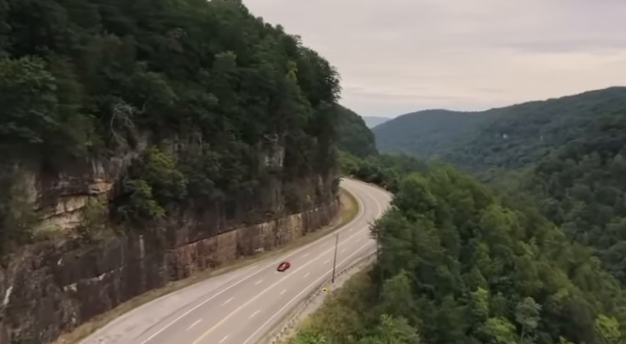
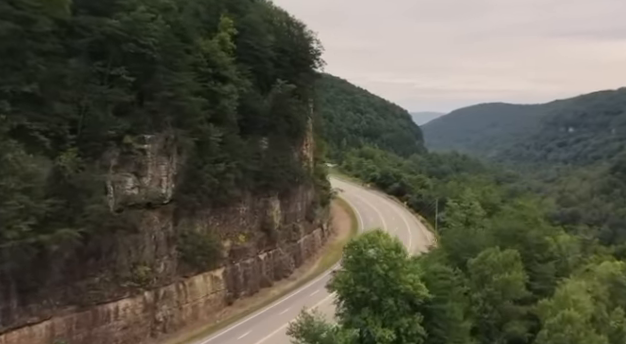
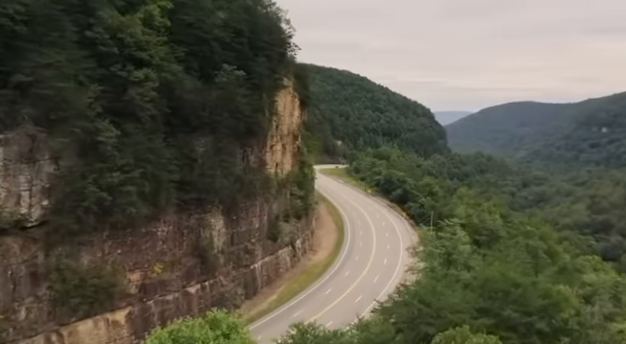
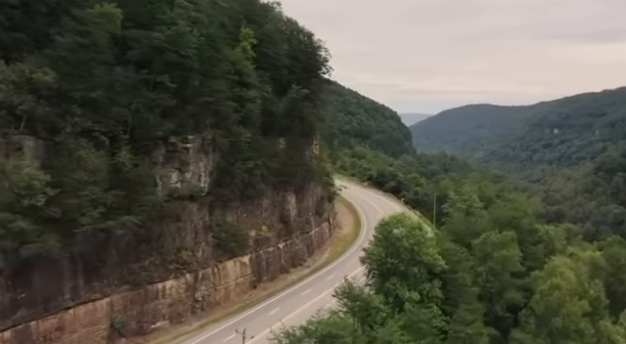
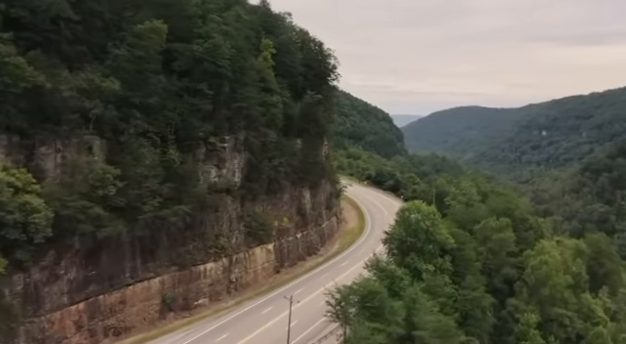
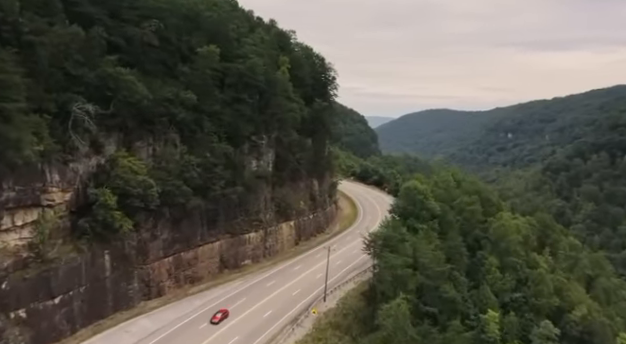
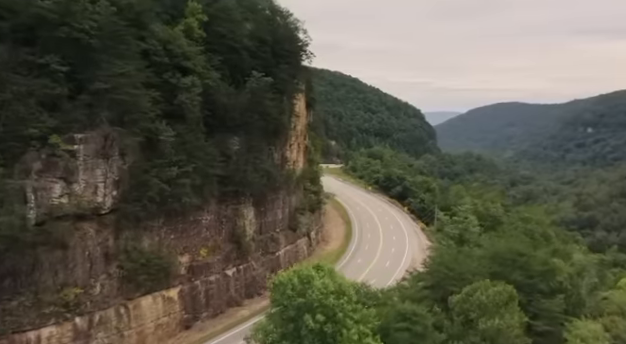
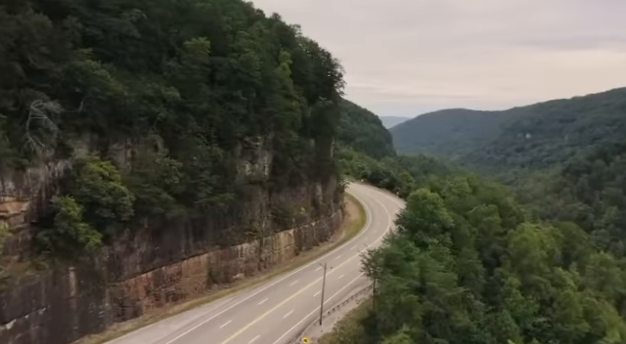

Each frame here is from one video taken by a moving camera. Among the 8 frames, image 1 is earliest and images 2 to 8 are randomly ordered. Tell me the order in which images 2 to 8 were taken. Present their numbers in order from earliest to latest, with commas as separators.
6, 8, 5, 4, 2, 7, 3
